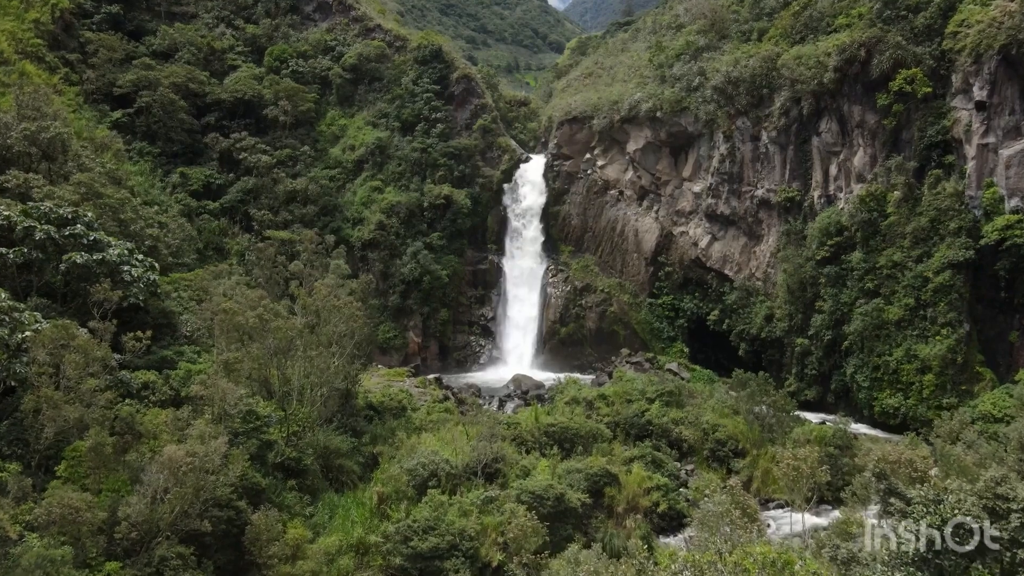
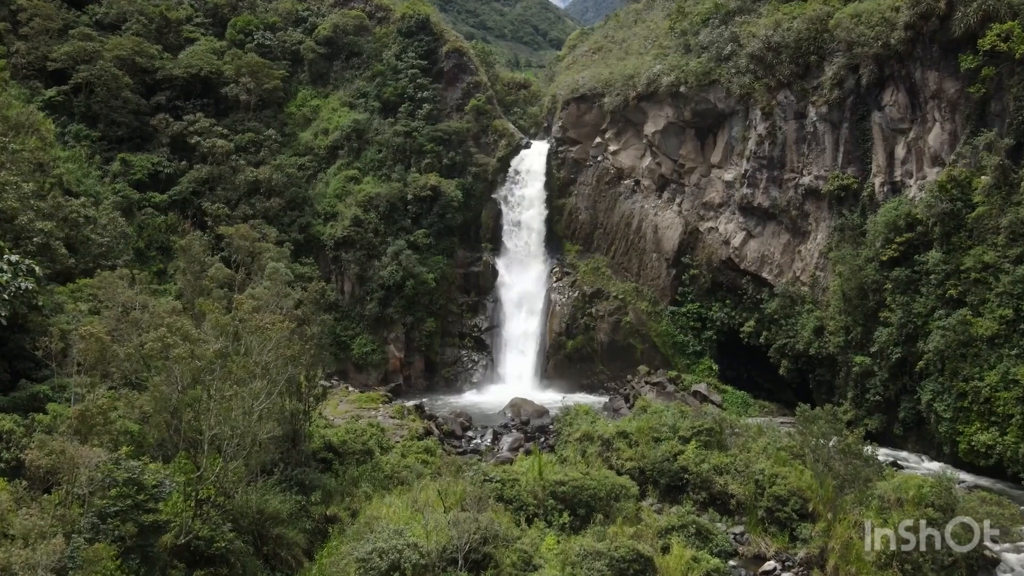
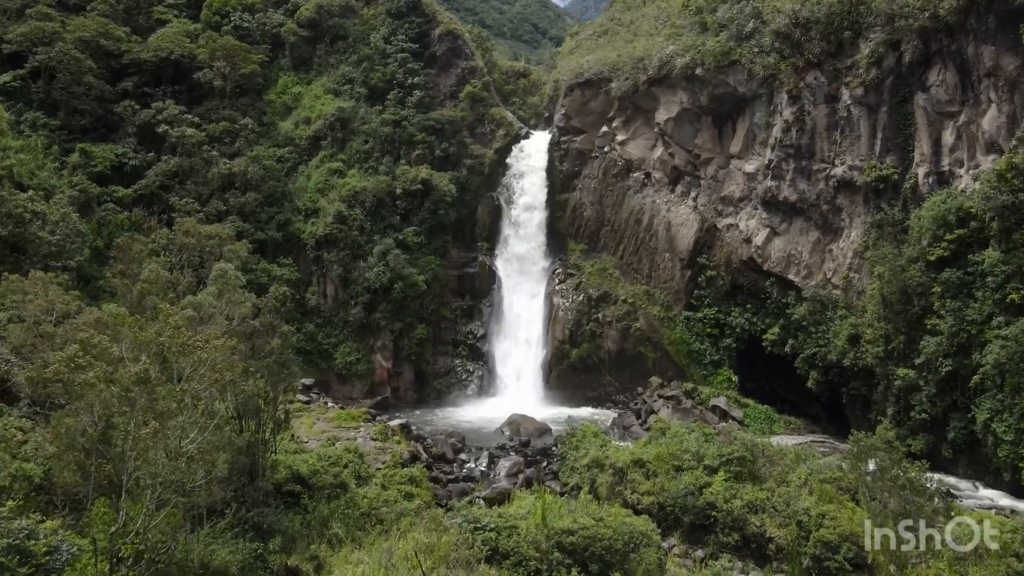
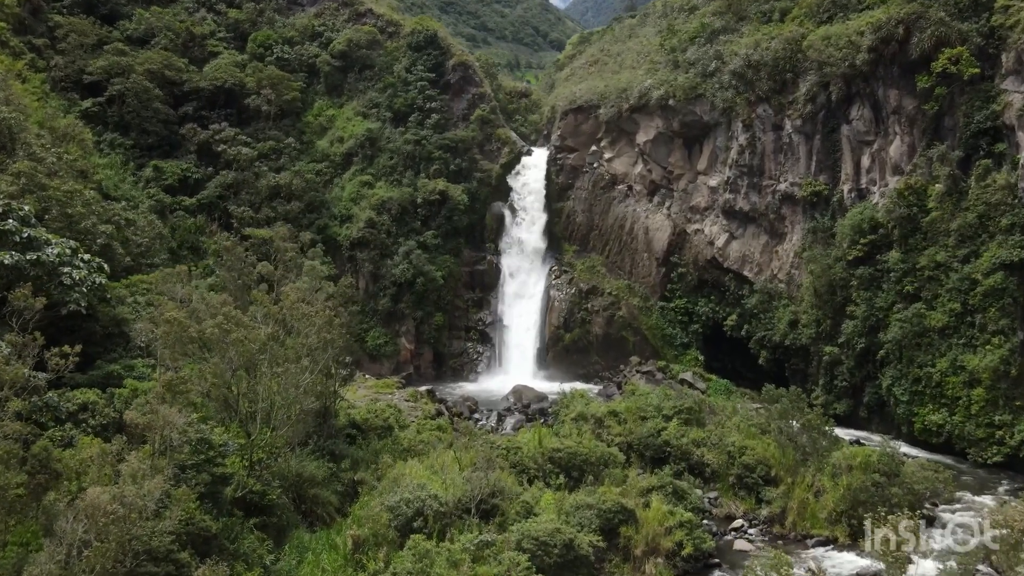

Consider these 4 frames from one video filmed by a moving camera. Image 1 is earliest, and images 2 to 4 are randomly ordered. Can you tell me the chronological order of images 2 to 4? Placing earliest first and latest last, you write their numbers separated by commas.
4, 2, 3
